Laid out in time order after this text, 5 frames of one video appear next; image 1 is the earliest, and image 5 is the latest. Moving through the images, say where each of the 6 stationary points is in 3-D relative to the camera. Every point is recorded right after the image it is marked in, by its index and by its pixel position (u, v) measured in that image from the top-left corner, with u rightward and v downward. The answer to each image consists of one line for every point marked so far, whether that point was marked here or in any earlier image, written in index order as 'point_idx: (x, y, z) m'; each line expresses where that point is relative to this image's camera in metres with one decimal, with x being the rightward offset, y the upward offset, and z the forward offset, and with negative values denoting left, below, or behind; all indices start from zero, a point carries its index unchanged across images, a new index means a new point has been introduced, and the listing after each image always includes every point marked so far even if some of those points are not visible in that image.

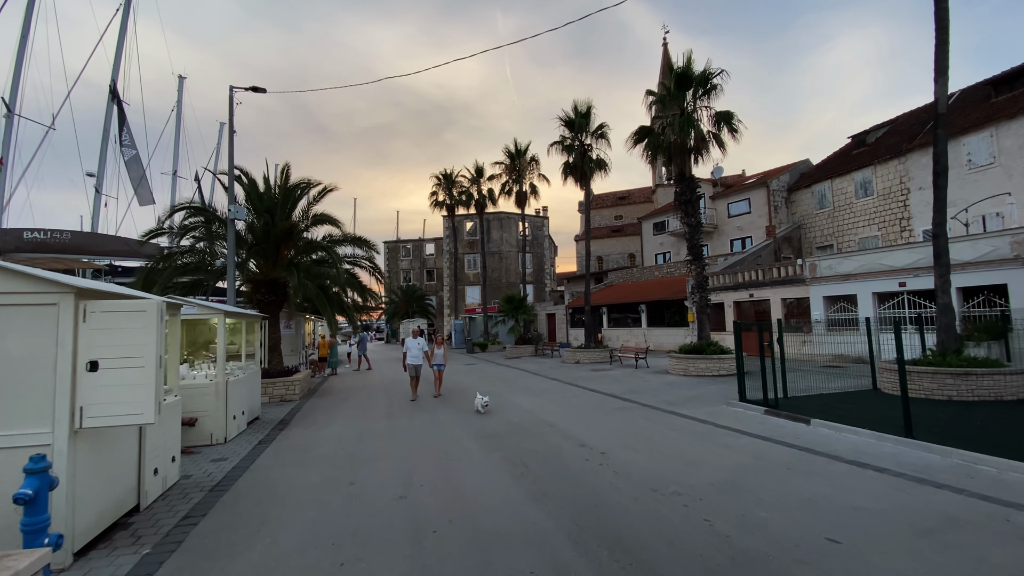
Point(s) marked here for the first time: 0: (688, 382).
0: (+5.2, -2.8, +14.2) m
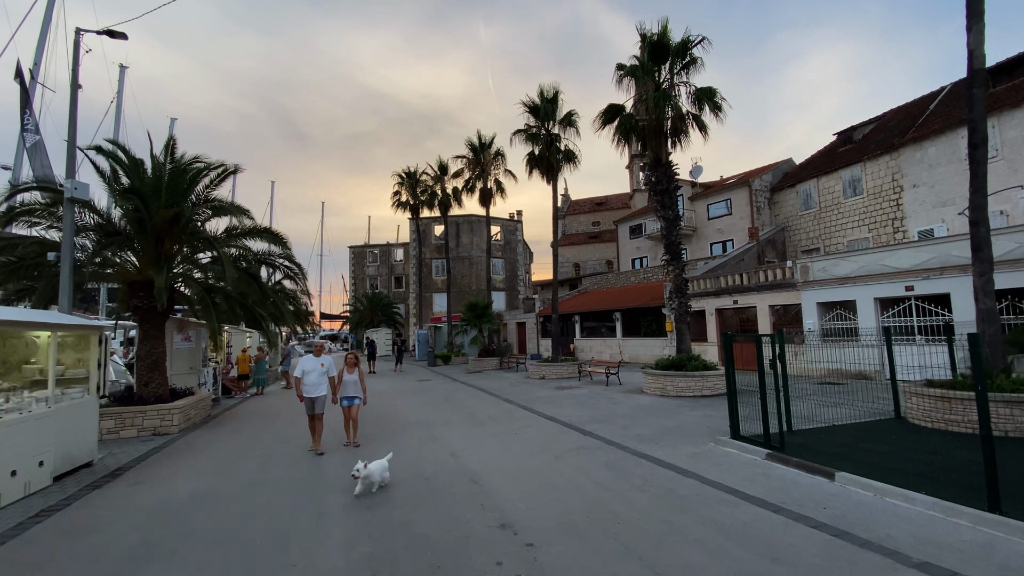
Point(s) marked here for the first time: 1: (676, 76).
0: (+3.7, -2.8, +11.7) m
1: (+4.9, +6.3, +14.5) m
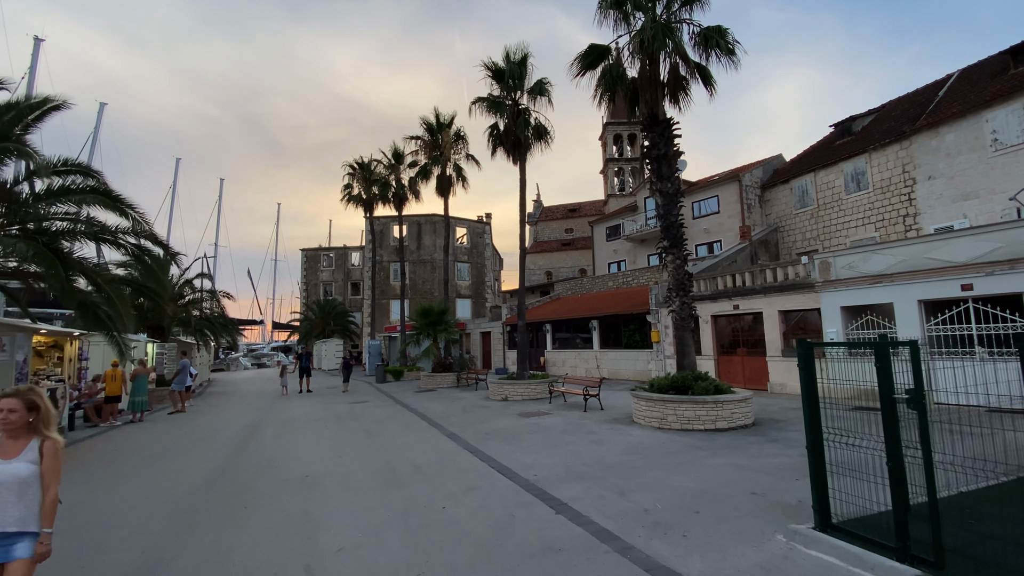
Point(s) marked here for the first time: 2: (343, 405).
0: (+2.7, -2.7, +8.2) m
1: (+3.8, +6.4, +11.3) m
2: (-5.8, -4.0, +16.5) m
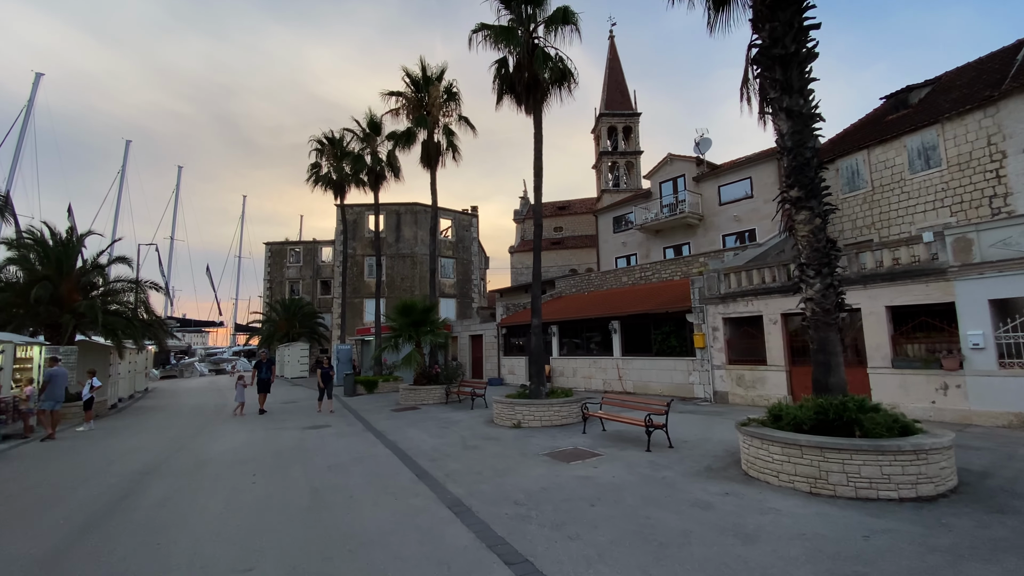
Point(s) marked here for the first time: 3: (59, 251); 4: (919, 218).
0: (+3.3, -2.3, +4.3) m
1: (+4.4, +6.8, +7.5) m
2: (-5.5, -3.6, +12.1) m
3: (-14.8, +1.2, +15.8) m
4: (+15.1, +2.6, +18.0) m
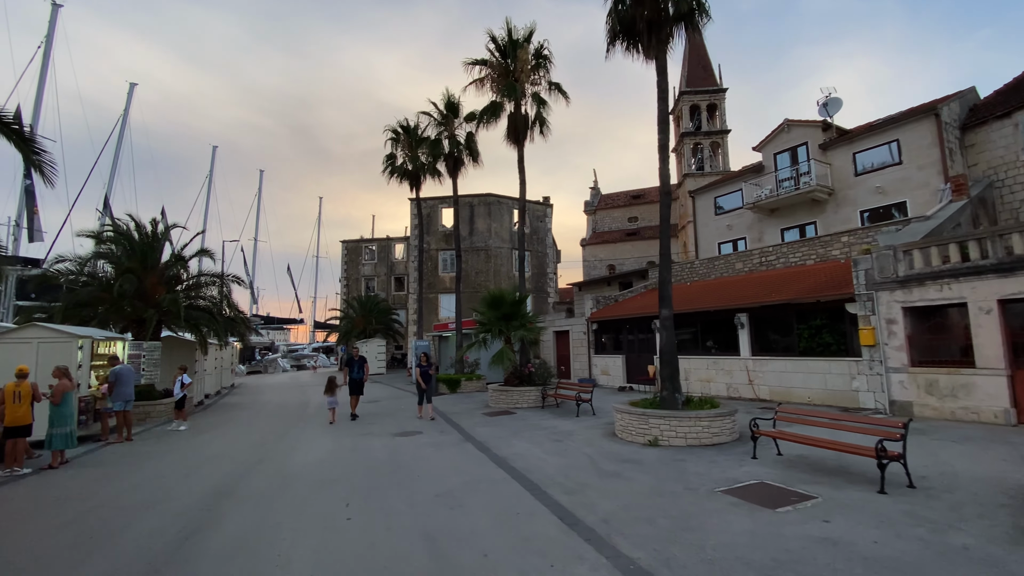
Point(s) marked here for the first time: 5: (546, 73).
0: (+4.9, -1.9, +1.7) m
1: (+6.2, +7.1, +4.7) m
2: (-2.8, -3.3, +10.6) m
3: (-11.7, +1.4, +15.4) m
4: (+18.2, +3.2, +13.7) m
5: (+1.1, +7.0, +16.0) m
